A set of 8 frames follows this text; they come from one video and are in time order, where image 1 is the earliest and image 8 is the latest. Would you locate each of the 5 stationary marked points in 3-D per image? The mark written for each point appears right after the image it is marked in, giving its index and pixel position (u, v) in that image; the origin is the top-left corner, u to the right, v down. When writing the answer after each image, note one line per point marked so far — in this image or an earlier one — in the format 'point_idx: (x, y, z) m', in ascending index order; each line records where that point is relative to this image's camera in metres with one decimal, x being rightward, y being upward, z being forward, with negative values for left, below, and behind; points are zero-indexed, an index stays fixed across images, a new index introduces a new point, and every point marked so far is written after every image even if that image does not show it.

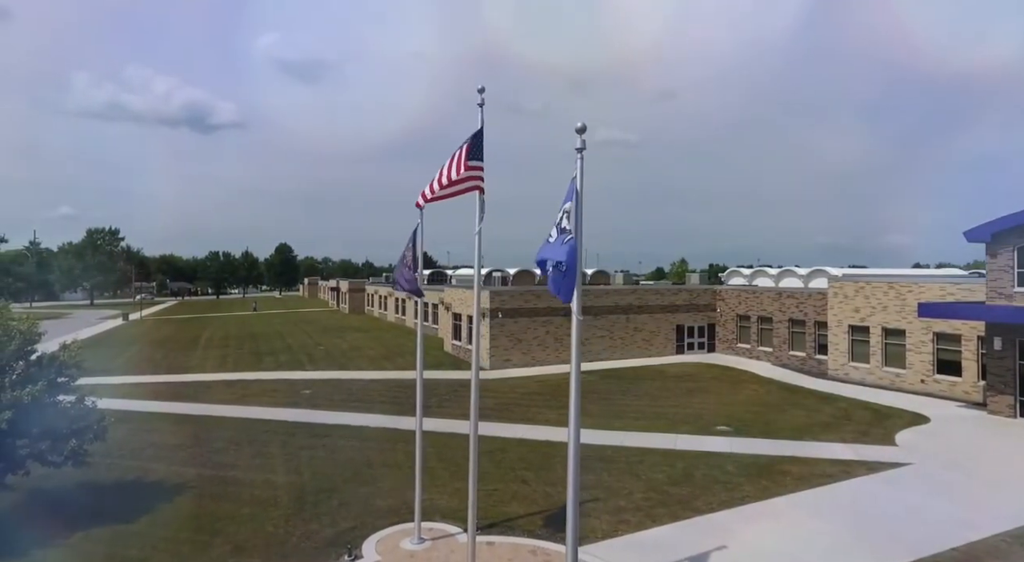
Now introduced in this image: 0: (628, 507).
0: (+2.3, -4.5, +13.2) m
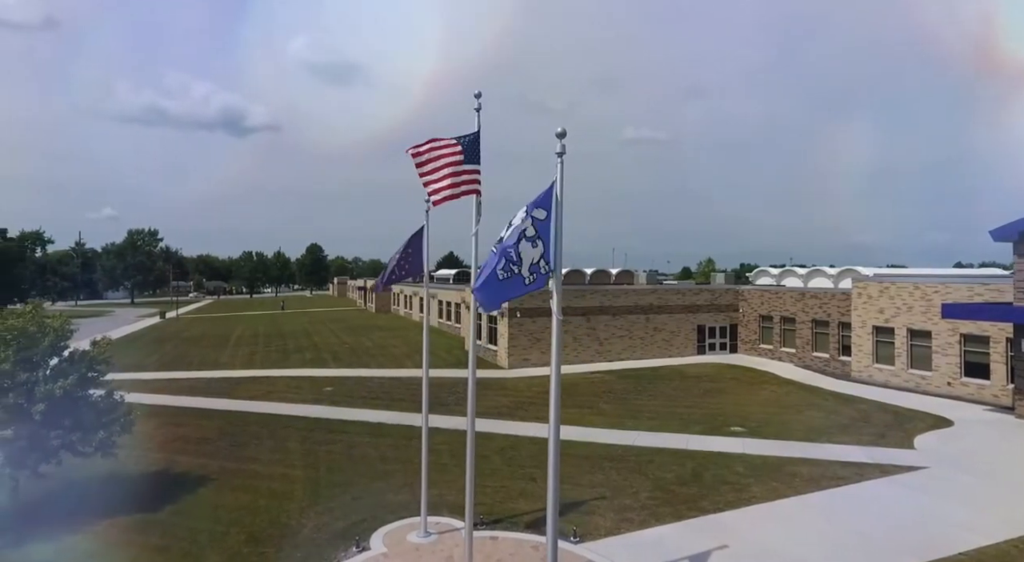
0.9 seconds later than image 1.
0: (+2.5, -4.6, +13.4) m
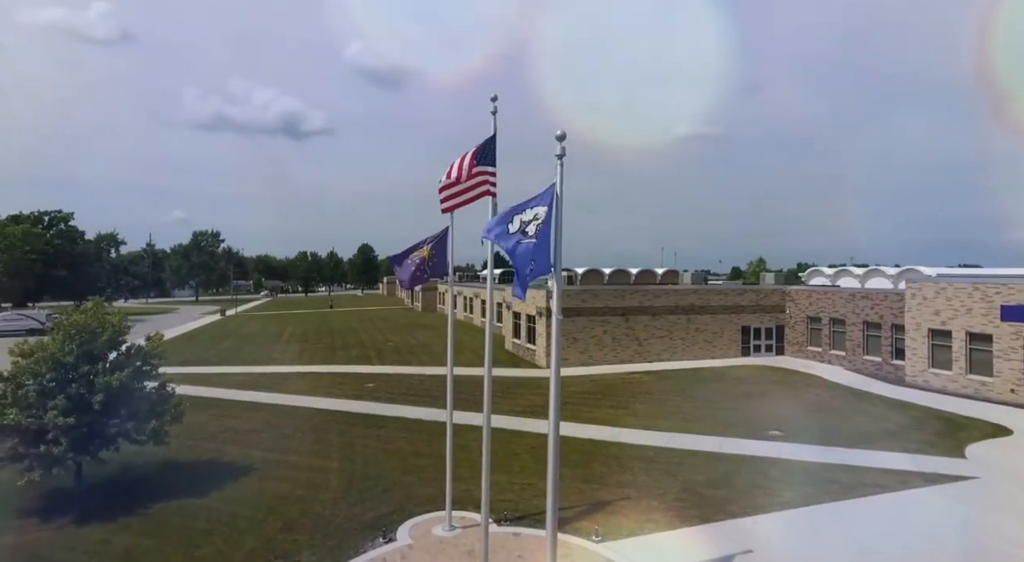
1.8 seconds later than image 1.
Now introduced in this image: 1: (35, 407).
0: (+3.0, -4.6, +13.4) m
1: (-9.3, -2.5, +12.9) m
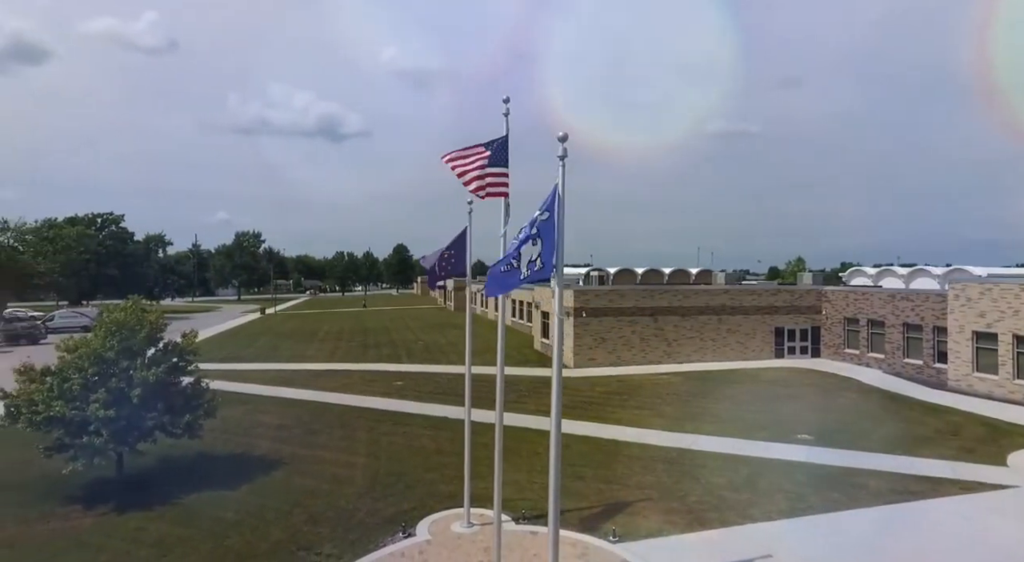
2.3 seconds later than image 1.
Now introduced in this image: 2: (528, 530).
0: (+3.4, -4.6, +13.3) m
1: (-8.9, -2.4, +13.6) m
2: (+0.3, -4.7, +12.5) m
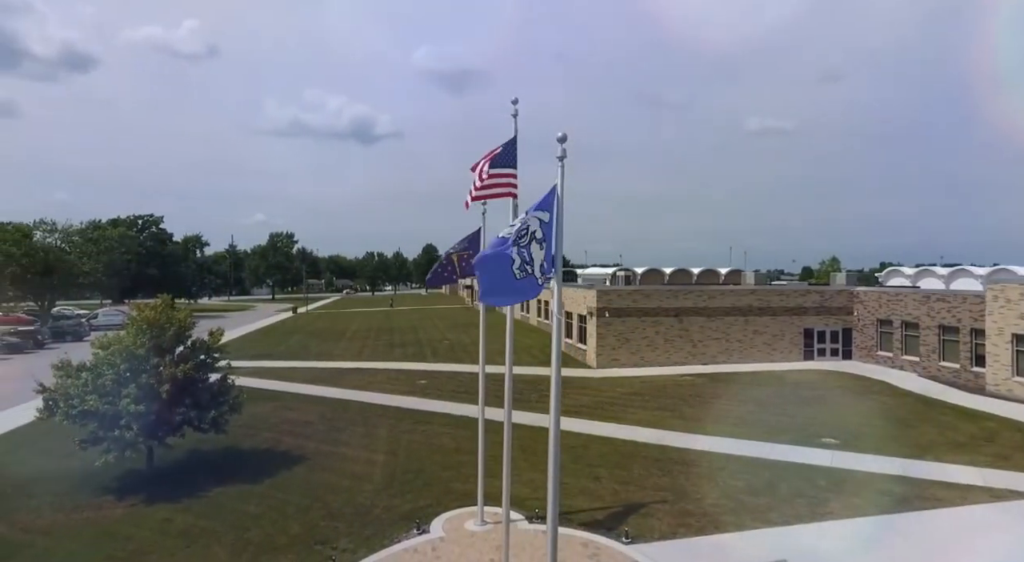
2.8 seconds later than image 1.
0: (+3.6, -4.6, +13.2) m
1: (-8.6, -2.4, +14.1) m
2: (+0.6, -4.7, +12.6) m
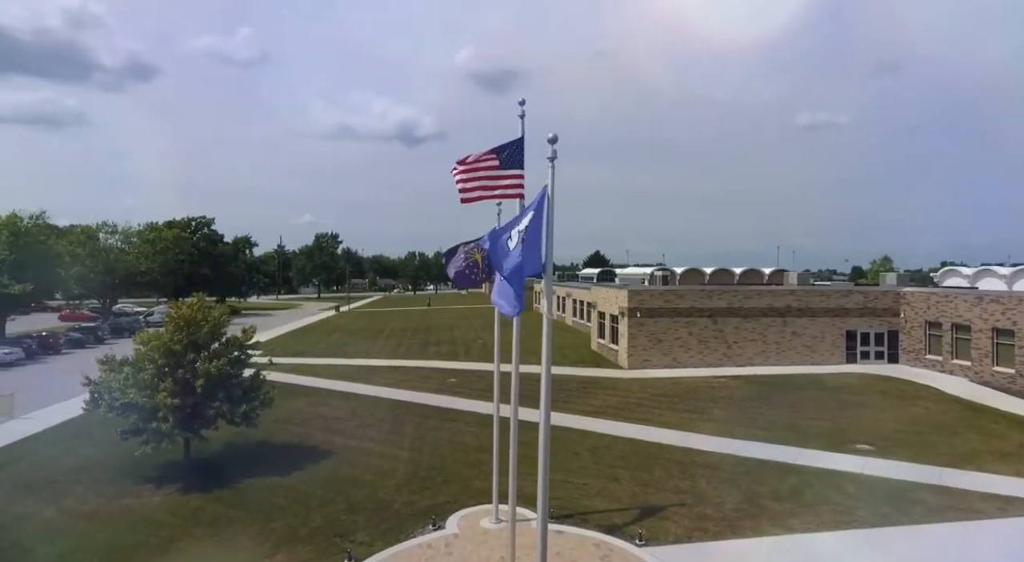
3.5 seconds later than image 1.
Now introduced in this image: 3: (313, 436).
0: (+3.9, -4.6, +12.9) m
1: (-8.2, -2.4, +14.9) m
2: (+0.8, -4.7, +12.6) m
3: (-5.3, -4.1, +17.4) m
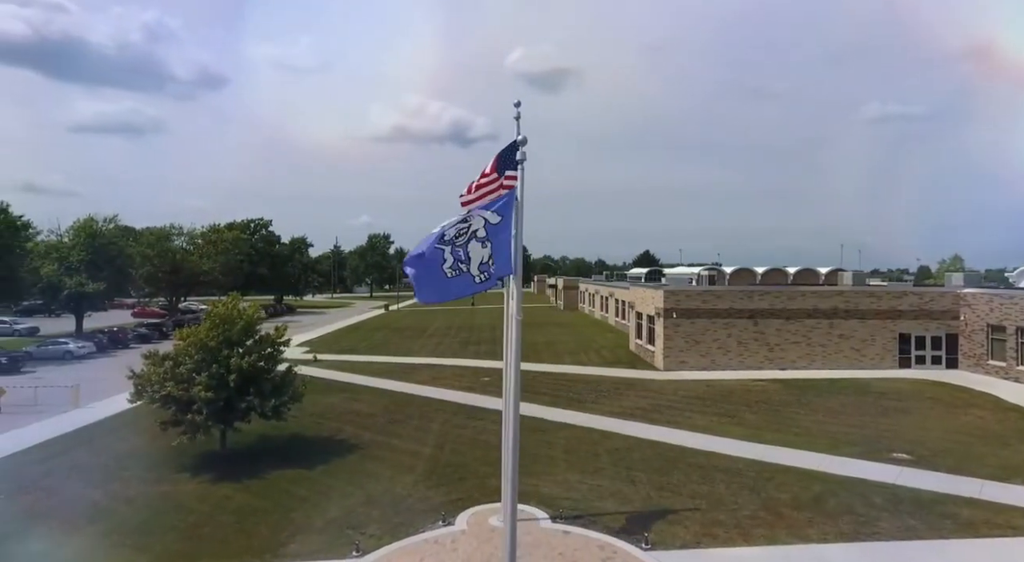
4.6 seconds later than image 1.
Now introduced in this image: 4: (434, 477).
0: (+4.1, -4.6, +12.6) m
1: (-7.7, -2.4, +15.7) m
2: (+0.9, -4.7, +12.5) m
3: (-4.6, -4.1, +18.0) m
4: (-1.7, -4.4, +15.1) m
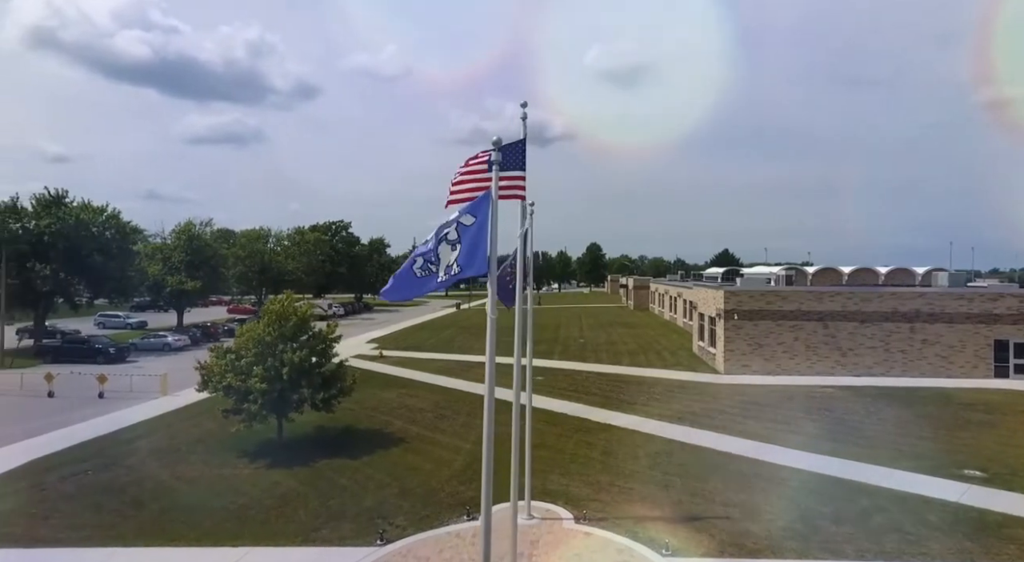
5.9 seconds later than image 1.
0: (+4.4, -4.6, +11.9) m
1: (-6.8, -2.3, +16.8) m
2: (+1.3, -4.7, +12.3) m
3: (-3.4, -4.0, +18.6) m
4: (-0.9, -4.4, +15.3) m
